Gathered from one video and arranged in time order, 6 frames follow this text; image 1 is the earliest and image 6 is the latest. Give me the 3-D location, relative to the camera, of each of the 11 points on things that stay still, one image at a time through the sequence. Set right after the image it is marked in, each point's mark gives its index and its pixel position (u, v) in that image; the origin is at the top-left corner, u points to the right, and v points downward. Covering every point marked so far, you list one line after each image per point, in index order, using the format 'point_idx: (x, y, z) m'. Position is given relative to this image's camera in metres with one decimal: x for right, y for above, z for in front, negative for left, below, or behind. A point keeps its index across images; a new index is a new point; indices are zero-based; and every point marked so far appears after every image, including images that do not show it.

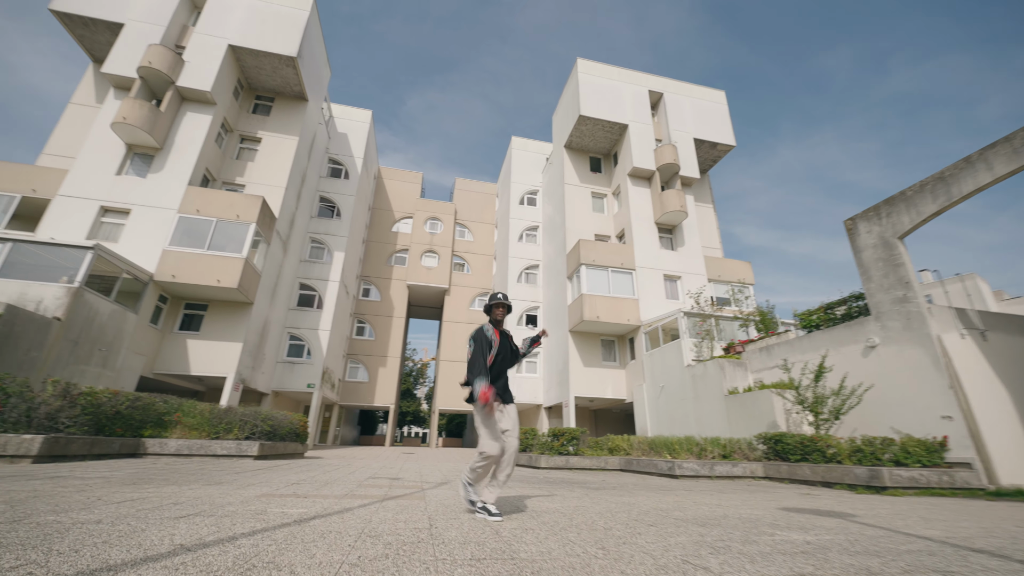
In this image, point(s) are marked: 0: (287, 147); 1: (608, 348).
0: (-9.8, +6.2, +17.8) m
1: (+4.3, -2.7, +18.3) m
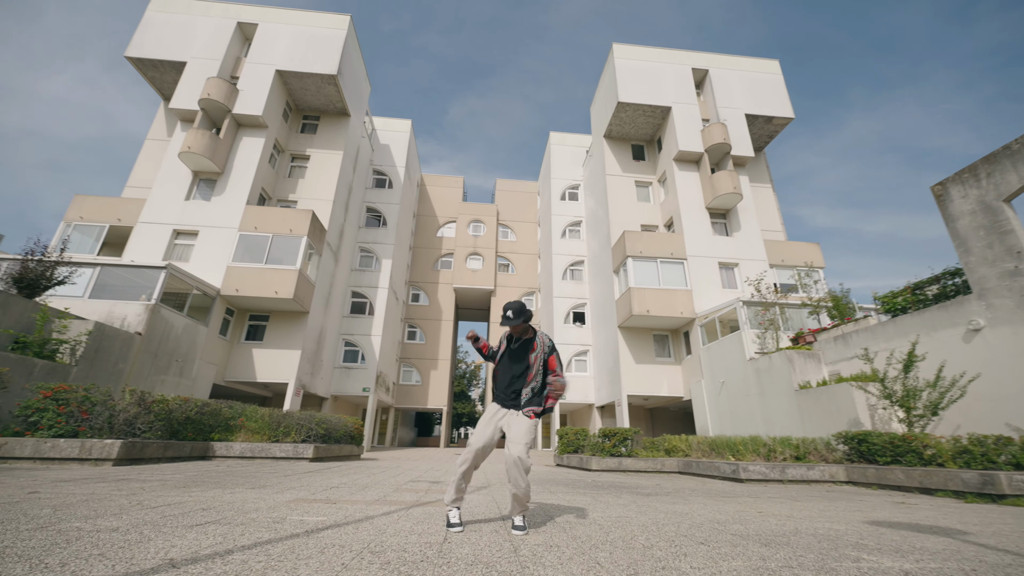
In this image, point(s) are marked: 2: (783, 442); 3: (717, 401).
0: (-8.2, +5.8, +18.6) m
1: (+6.3, -2.3, +17.4) m
2: (+5.7, -3.2, +8.5) m
3: (+7.0, -3.8, +13.9) m
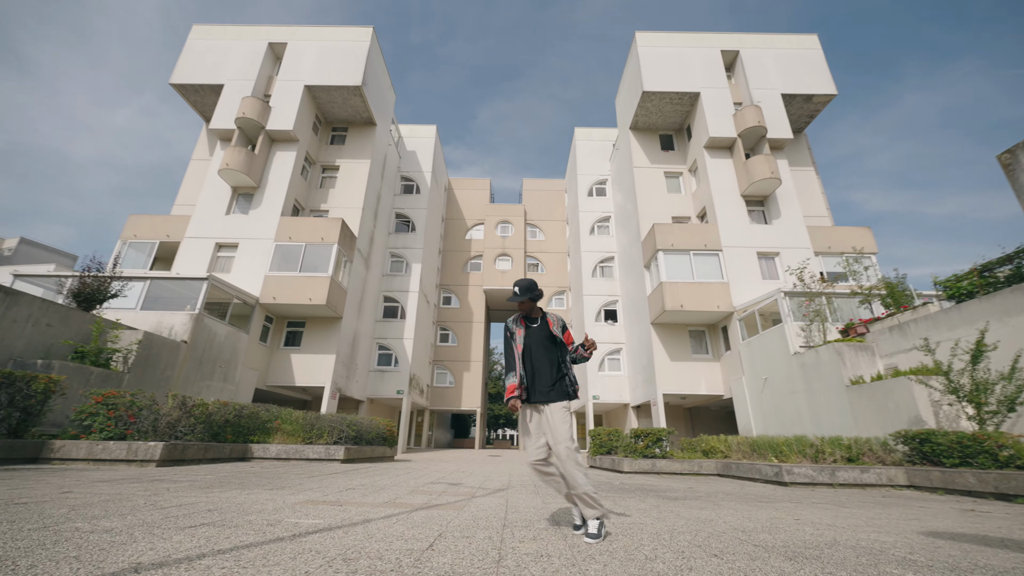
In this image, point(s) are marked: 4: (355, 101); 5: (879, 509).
0: (-7.1, +5.5, +19.1) m
1: (+7.6, -2.1, +16.6) m
2: (+6.2, -3.0, +7.9) m
3: (+8.0, -3.6, +13.1) m
4: (-7.2, +8.6, +18.7) m
5: (+4.0, -2.4, +4.4) m
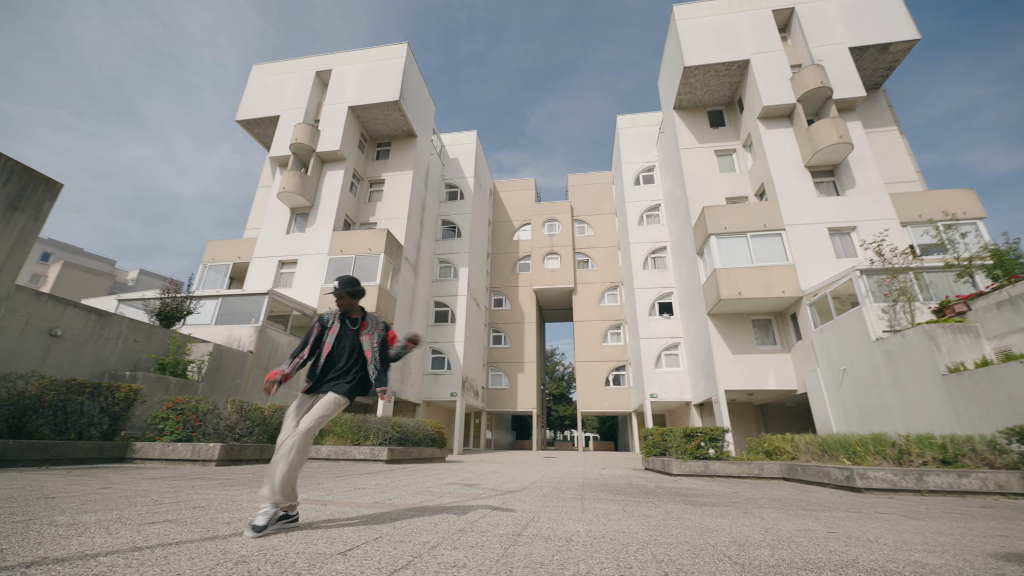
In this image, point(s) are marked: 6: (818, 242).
0: (-5.2, +5.2, +19.9) m
1: (+9.3, -1.5, +15.1) m
2: (+6.7, -2.5, +6.7) m
3: (+9.2, -3.0, +11.5) m
4: (-5.6, +8.3, +19.5) m
5: (+4.0, -2.1, +3.6) m
6: (+10.5, +1.6, +14.0) m
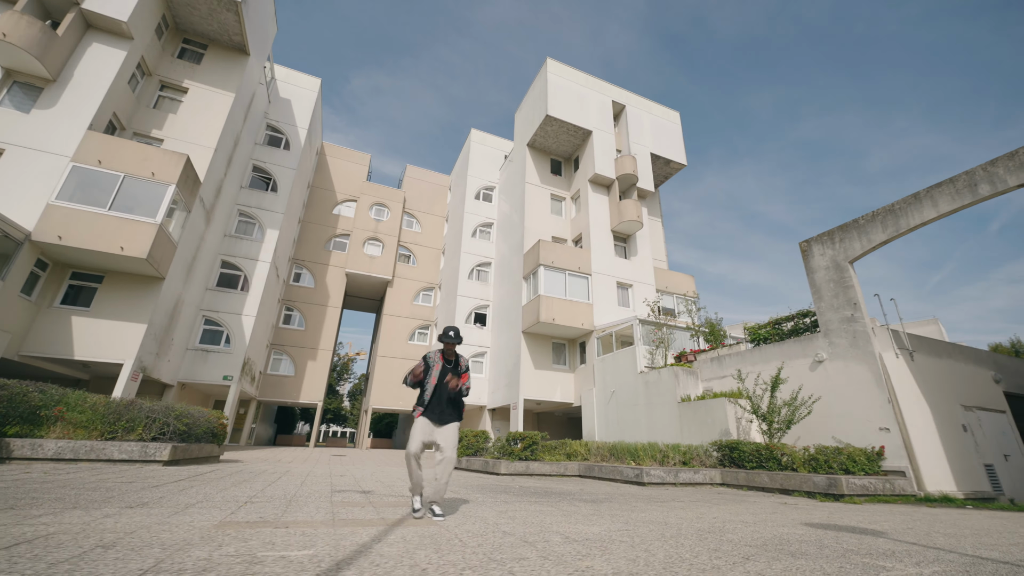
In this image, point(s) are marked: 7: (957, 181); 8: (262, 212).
0: (-11.1, +7.1, +15.6) m
1: (+2.0, -2.8, +18.2) m
2: (+3.8, -3.8, +9.5) m
3: (+3.5, -4.4, +15.0) m
4: (-10.7, +10.1, +15.2) m
5: (+3.1, -3.0, +5.6) m
6: (+4.3, -0.1, +18.0) m
7: (+8.9, +2.1, +8.1) m
8: (-11.5, +3.5, +18.8) m
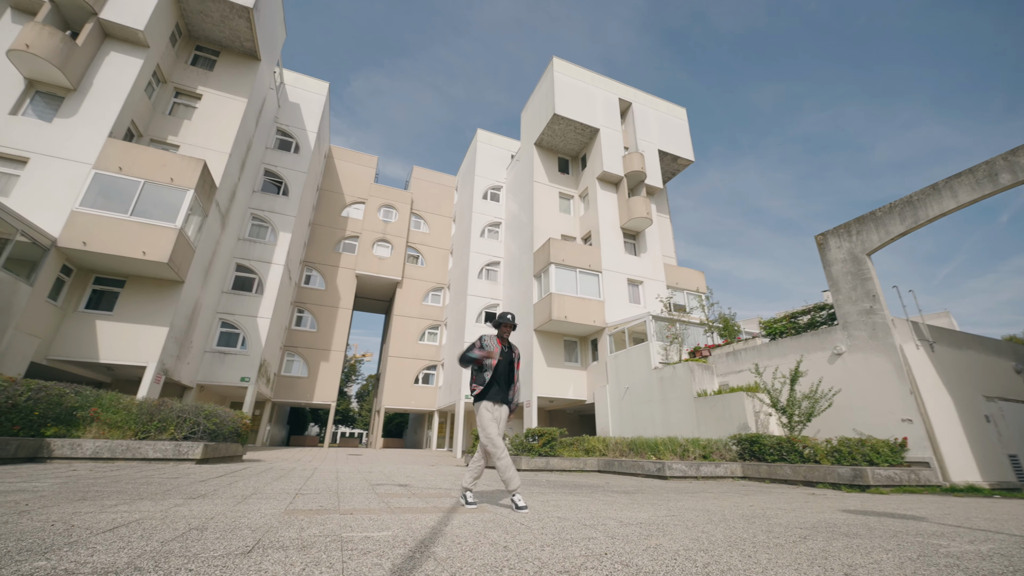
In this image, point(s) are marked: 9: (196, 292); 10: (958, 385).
0: (-10.7, +7.0, +15.7) m
1: (+2.6, -2.7, +18.3) m
2: (+4.3, -3.6, +9.6) m
3: (+4.0, -4.3, +15.1) m
4: (-10.3, +10.0, +15.4) m
5: (+3.5, -2.9, +5.6) m
6: (+4.8, 0.0, +18.0) m
7: (+9.3, +2.3, +8.1) m
8: (-11.0, +3.4, +19.0) m
9: (-11.0, -0.1, +14.3) m
10: (+9.8, -2.1, +8.9) m
